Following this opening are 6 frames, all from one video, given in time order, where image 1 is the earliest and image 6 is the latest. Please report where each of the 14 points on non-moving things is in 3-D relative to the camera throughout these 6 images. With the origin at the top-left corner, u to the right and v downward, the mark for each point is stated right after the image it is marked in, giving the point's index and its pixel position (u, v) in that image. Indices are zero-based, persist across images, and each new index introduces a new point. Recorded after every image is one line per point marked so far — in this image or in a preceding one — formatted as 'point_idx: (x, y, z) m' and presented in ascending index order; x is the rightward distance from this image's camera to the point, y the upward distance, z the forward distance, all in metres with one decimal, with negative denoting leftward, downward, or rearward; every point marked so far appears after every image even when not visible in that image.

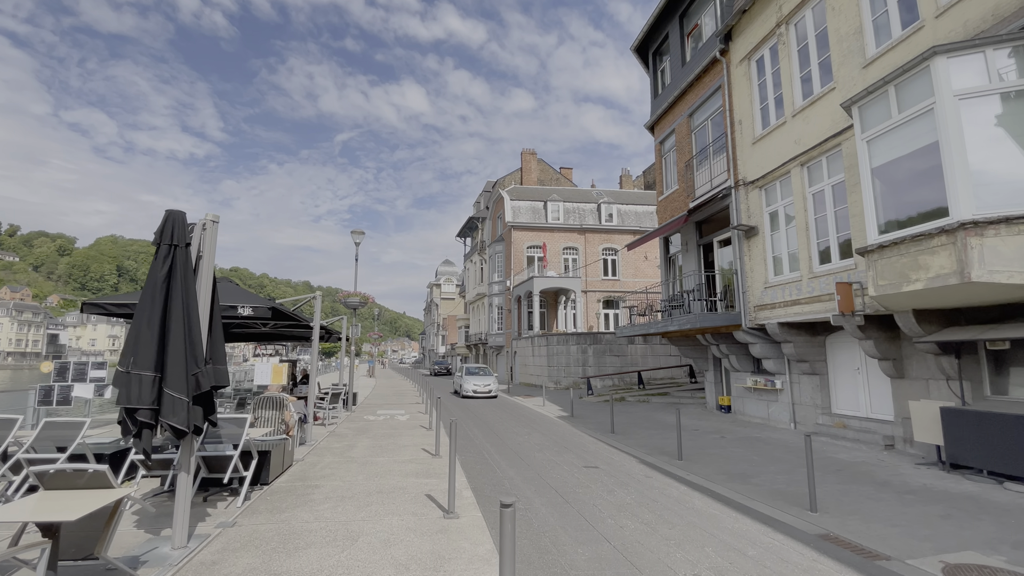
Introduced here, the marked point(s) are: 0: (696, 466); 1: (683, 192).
0: (+3.3, -3.2, +8.7) m
1: (+5.6, +3.1, +15.8) m
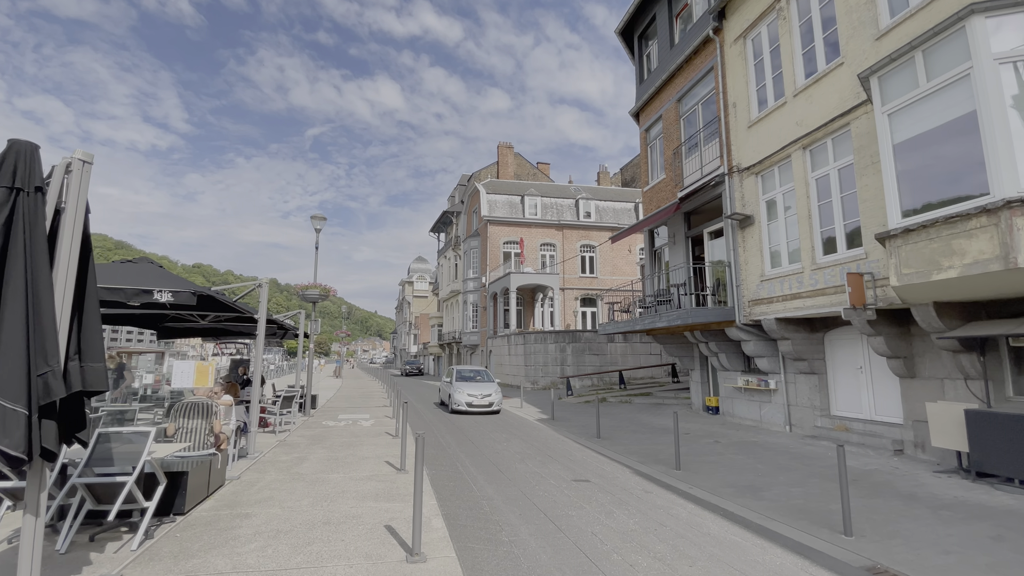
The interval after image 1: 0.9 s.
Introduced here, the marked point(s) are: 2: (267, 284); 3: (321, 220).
0: (+3.0, -3.0, +7.7) m
1: (+4.9, +3.3, +14.9) m
2: (-4.5, +0.1, +8.8) m
3: (-5.6, +2.0, +14.1) m
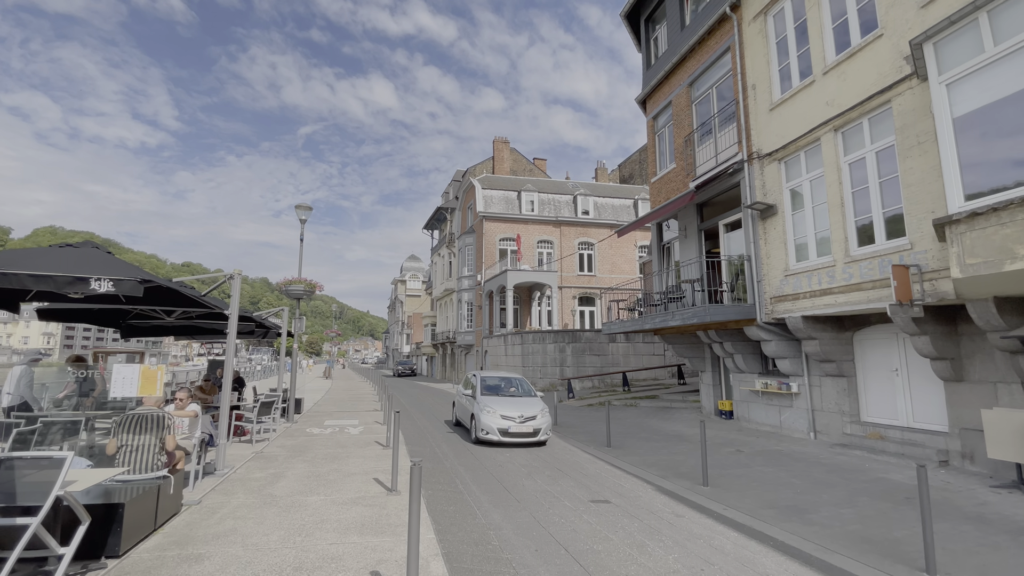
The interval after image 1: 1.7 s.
0: (+3.1, -2.9, +6.8) m
1: (+4.9, +3.4, +14.0) m
2: (-4.4, +0.2, +7.7) m
3: (-5.6, +2.1, +13.0) m
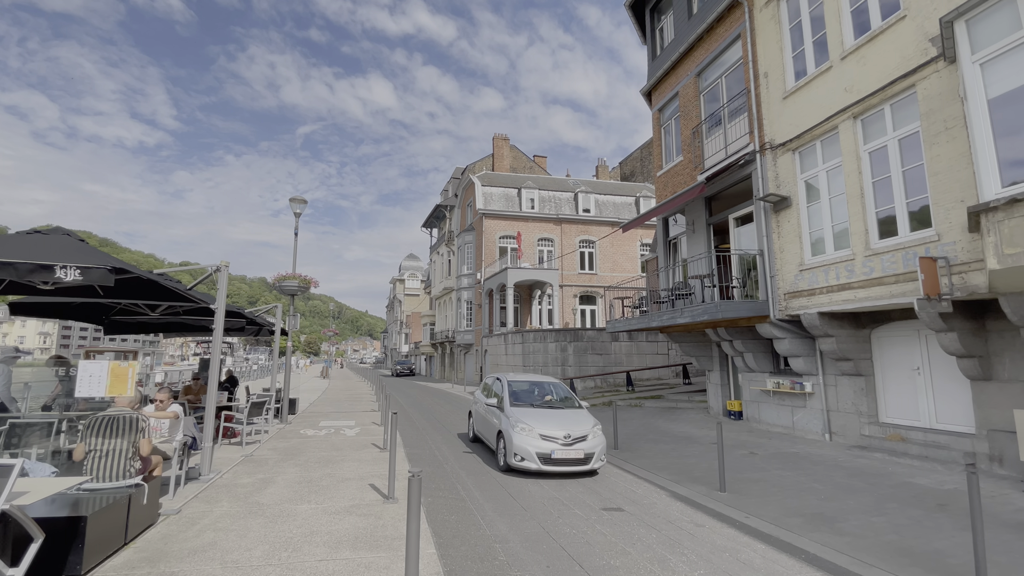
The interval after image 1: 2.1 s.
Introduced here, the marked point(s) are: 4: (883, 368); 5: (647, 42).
0: (+3.2, -2.8, +6.3) m
1: (+5.0, +3.5, +13.6) m
2: (-4.3, +0.3, +7.3) m
3: (-5.5, +2.2, +12.6) m
4: (+7.4, -1.6, +9.6) m
5: (+4.6, +8.3, +16.3) m
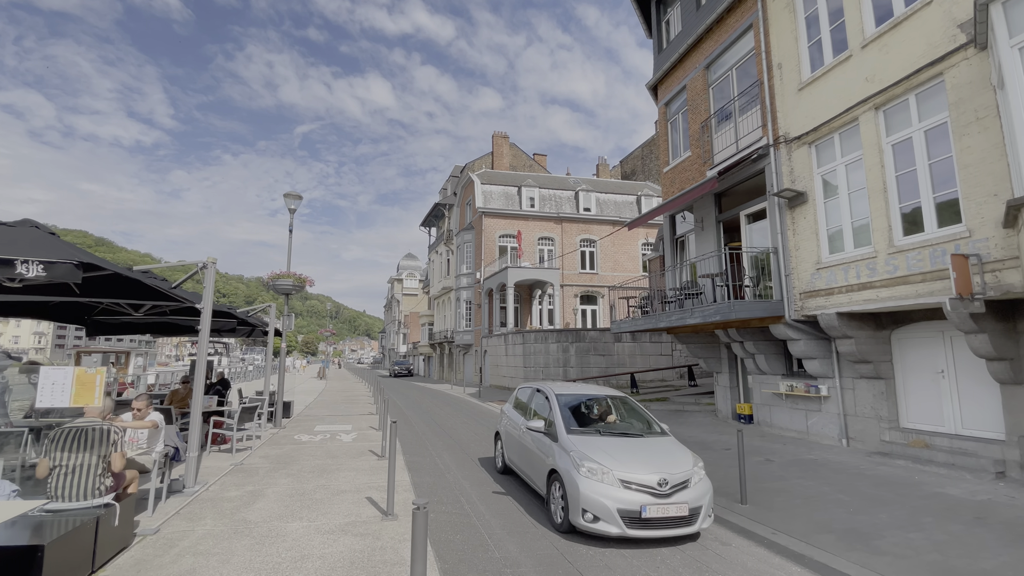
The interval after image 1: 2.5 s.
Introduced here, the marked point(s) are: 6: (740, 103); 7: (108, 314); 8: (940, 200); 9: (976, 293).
0: (+3.3, -2.8, +5.9) m
1: (+5.0, +3.5, +13.1) m
2: (-4.2, +0.3, +6.8) m
3: (-5.4, +2.3, +12.1) m
4: (+7.5, -1.6, +9.2) m
5: (+4.6, +8.3, +15.9) m
6: (+5.6, +4.6, +11.9) m
7: (-6.8, -0.4, +8.1) m
8: (+6.8, +1.4, +7.7) m
9: (+6.7, -0.1, +6.9) m
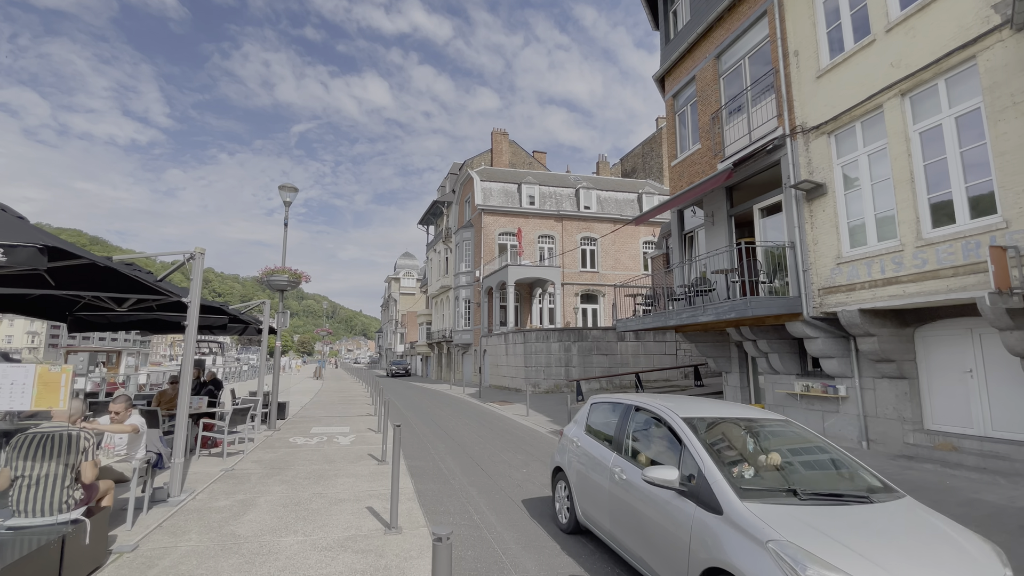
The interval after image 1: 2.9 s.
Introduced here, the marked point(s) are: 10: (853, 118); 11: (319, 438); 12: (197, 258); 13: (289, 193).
0: (+3.4, -2.7, +5.5) m
1: (+5.2, +3.6, +12.7) m
2: (-4.1, +0.4, +6.3) m
3: (-5.3, +2.3, +11.6) m
4: (+7.6, -1.5, +8.8) m
5: (+4.7, +8.4, +15.4) m
6: (+5.7, +4.6, +11.5) m
7: (-6.6, -0.3, +7.6) m
8: (+7.0, +1.5, +7.3) m
9: (+6.8, 0.0, +6.5) m
10: (+6.4, +3.2, +9.1) m
11: (-3.9, -3.0, +9.7) m
12: (-4.1, +0.4, +6.4) m
13: (-5.4, +2.3, +11.7) m
